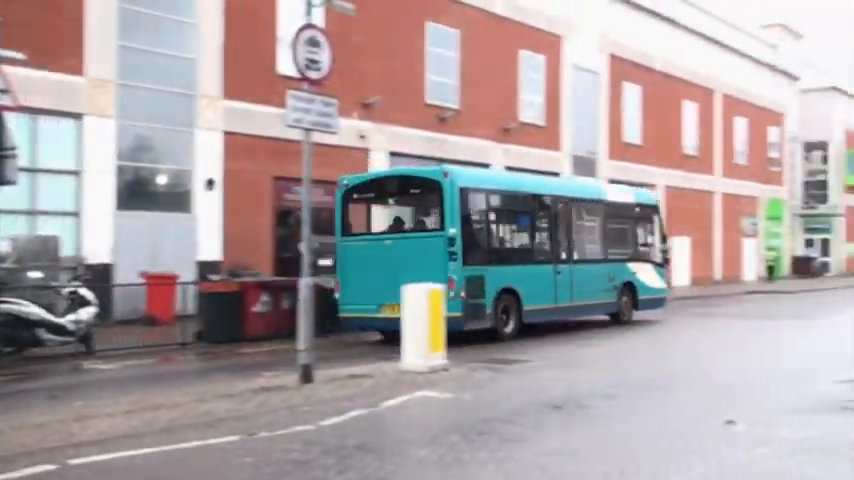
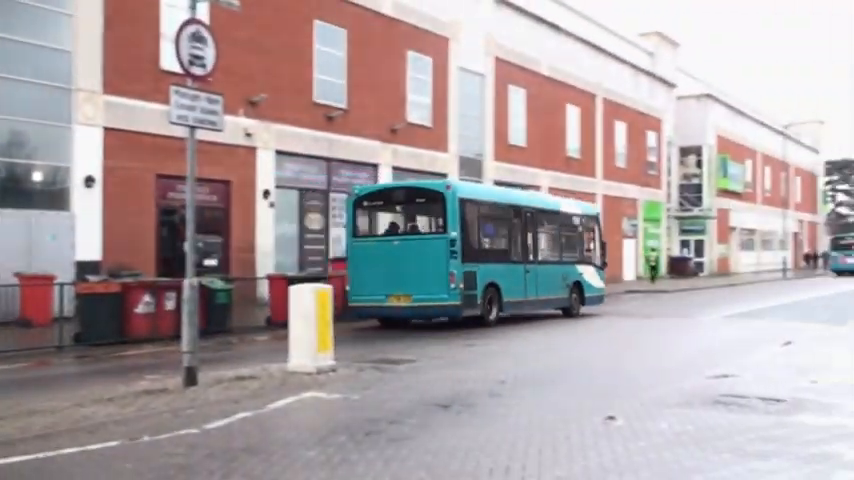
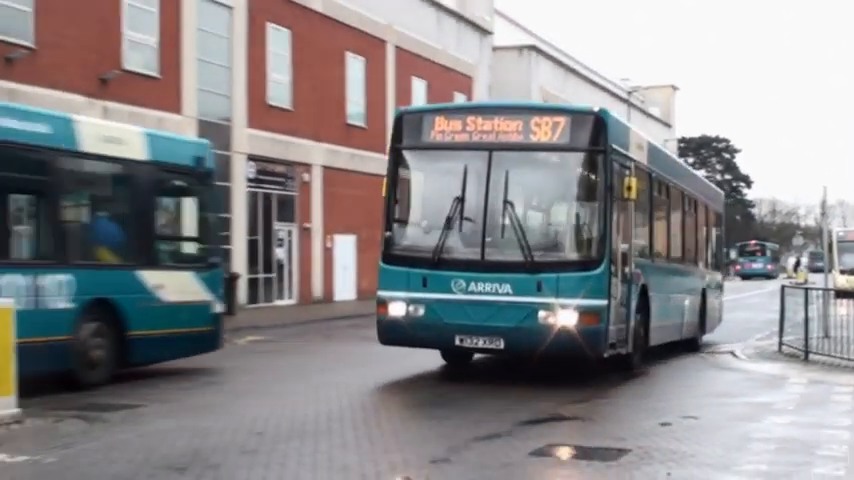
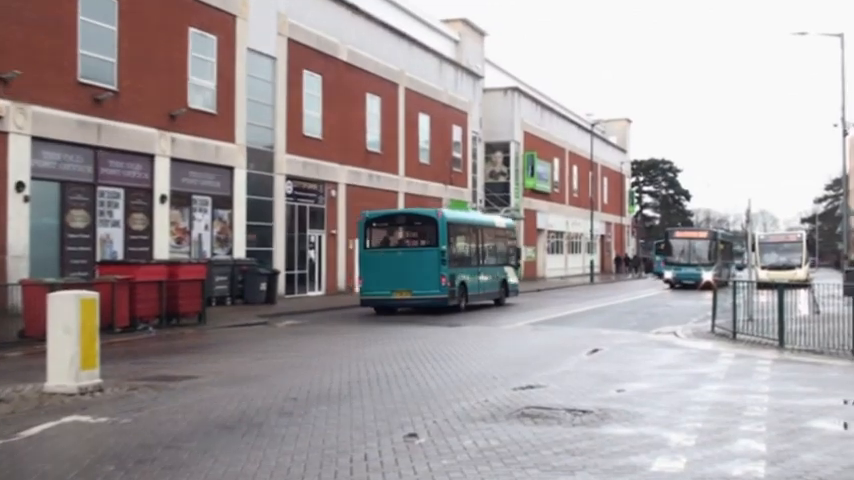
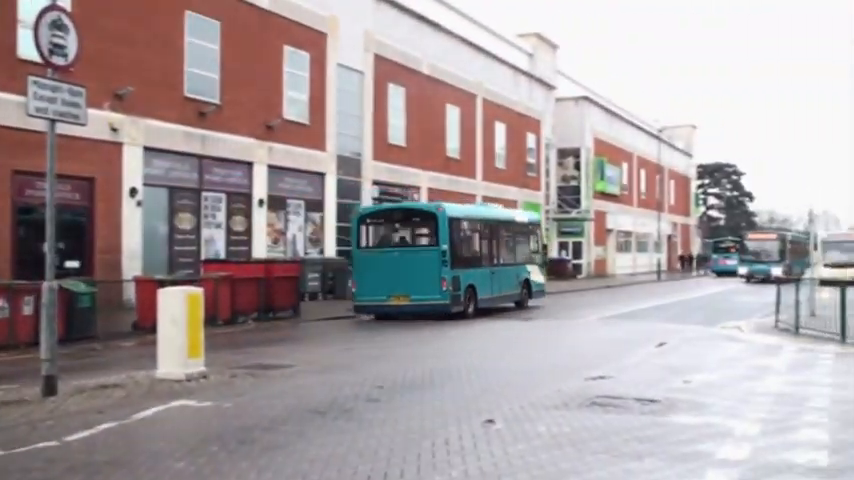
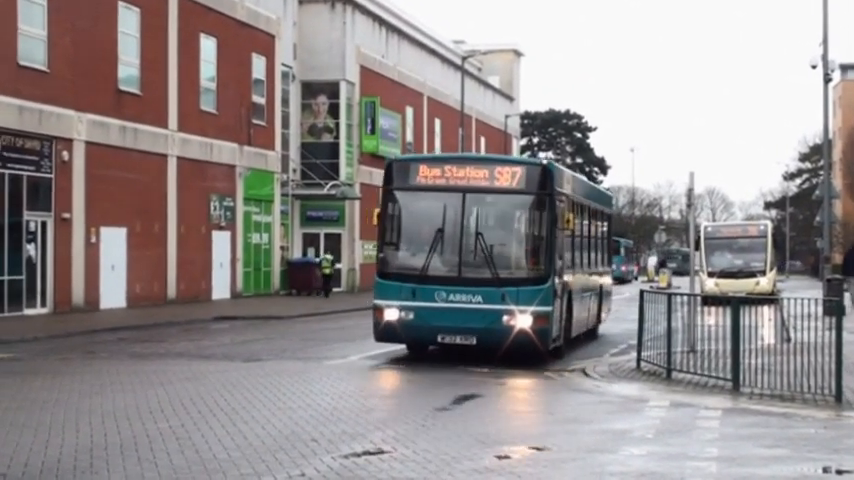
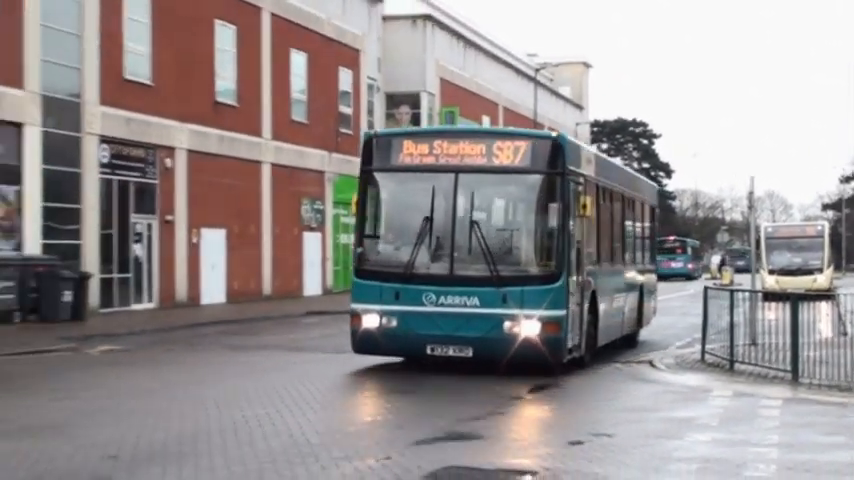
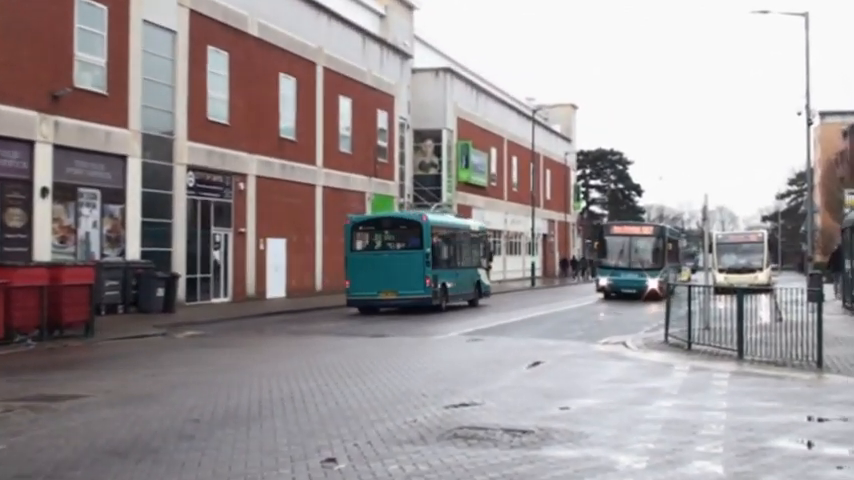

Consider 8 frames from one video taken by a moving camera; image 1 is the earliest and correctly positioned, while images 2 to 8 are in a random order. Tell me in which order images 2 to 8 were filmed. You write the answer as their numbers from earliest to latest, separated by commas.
2, 5, 4, 8, 6, 7, 3
